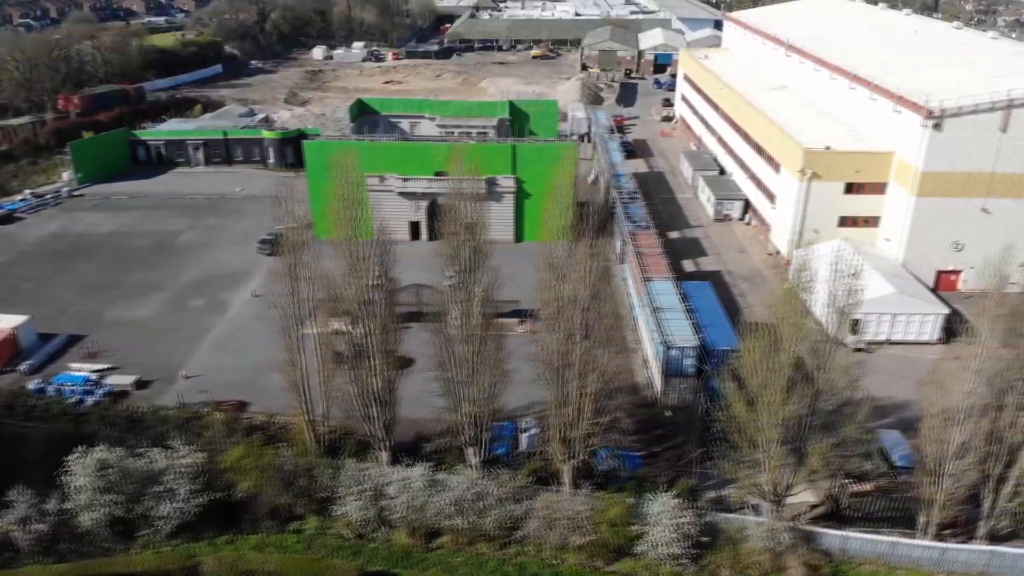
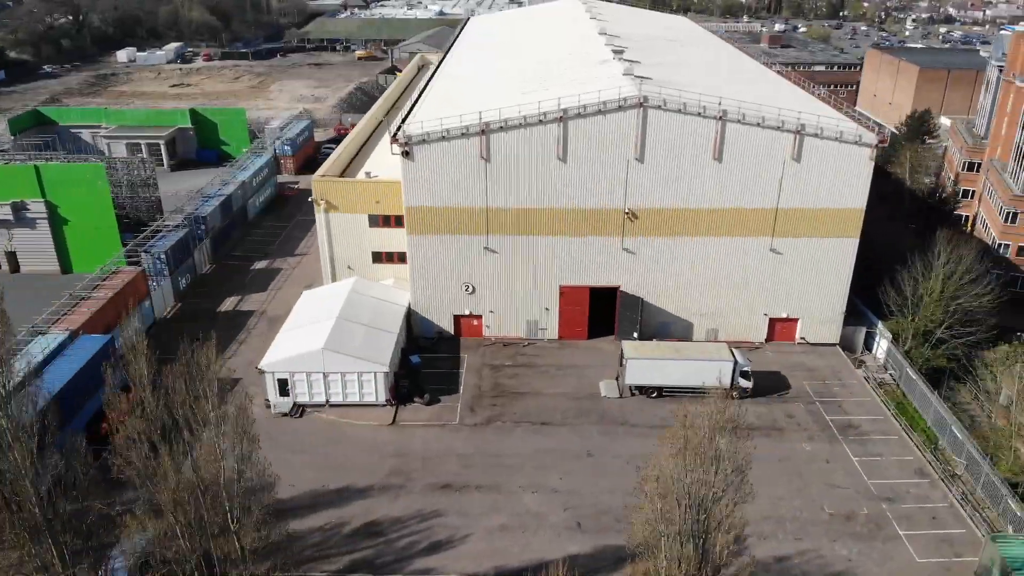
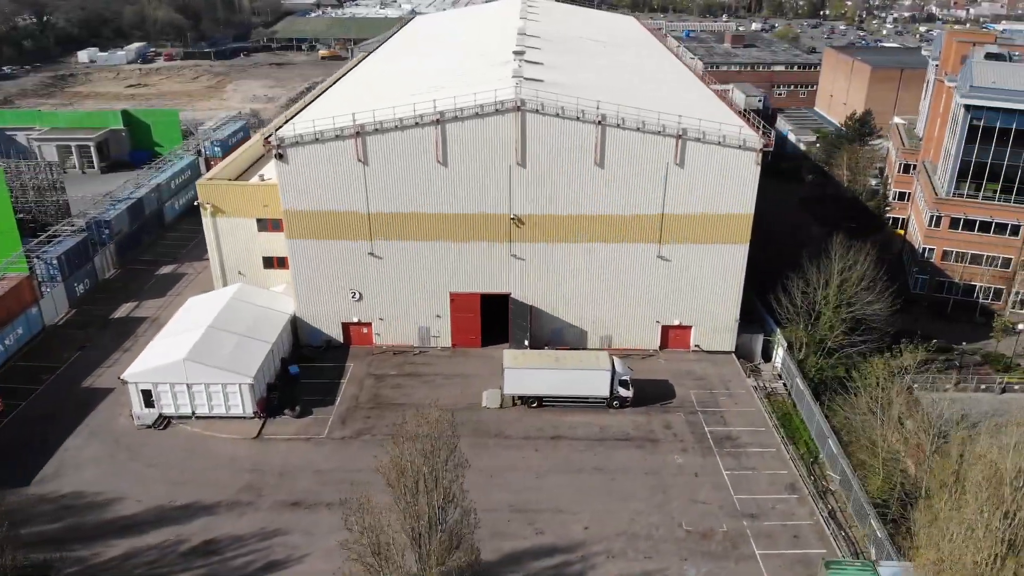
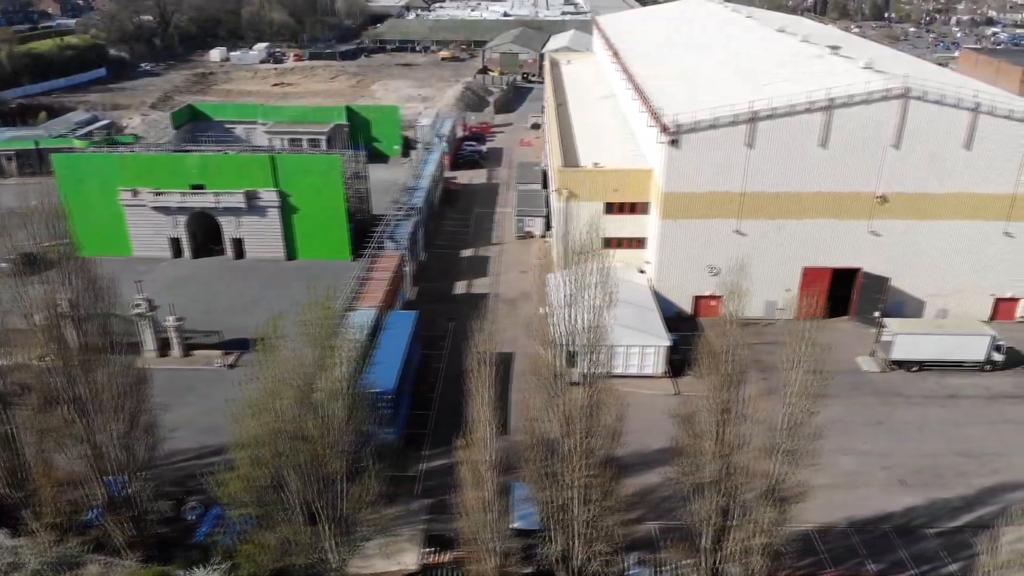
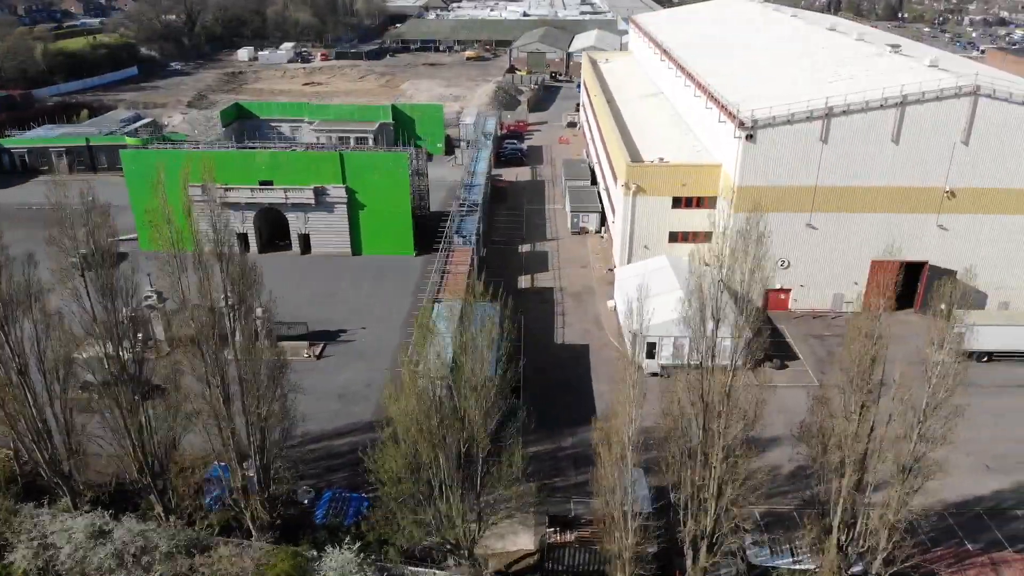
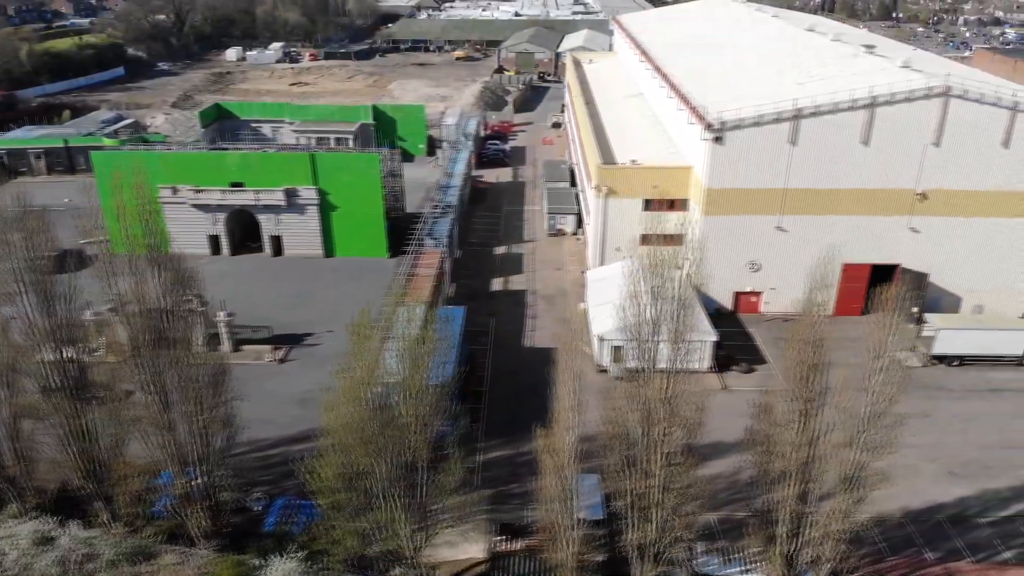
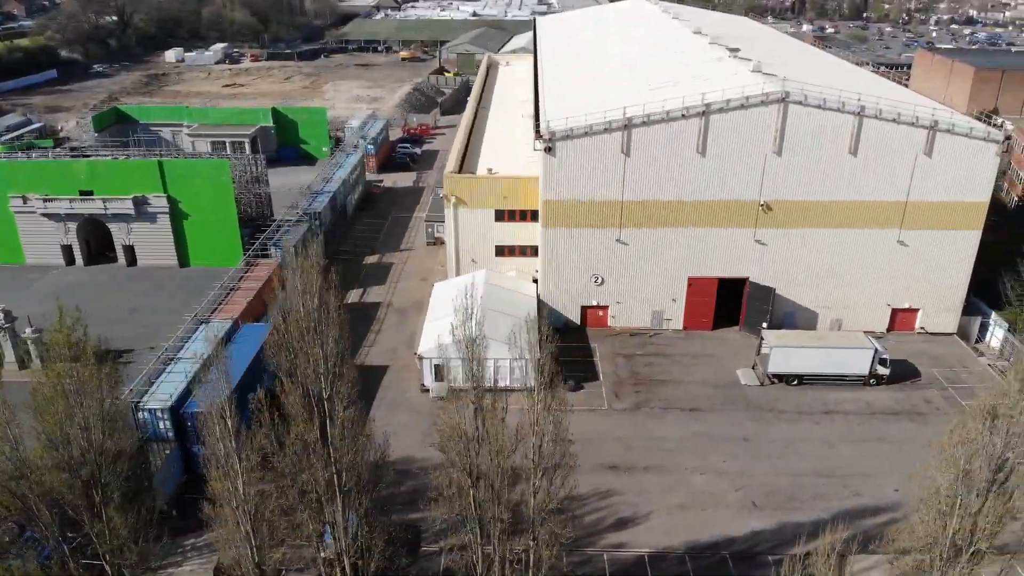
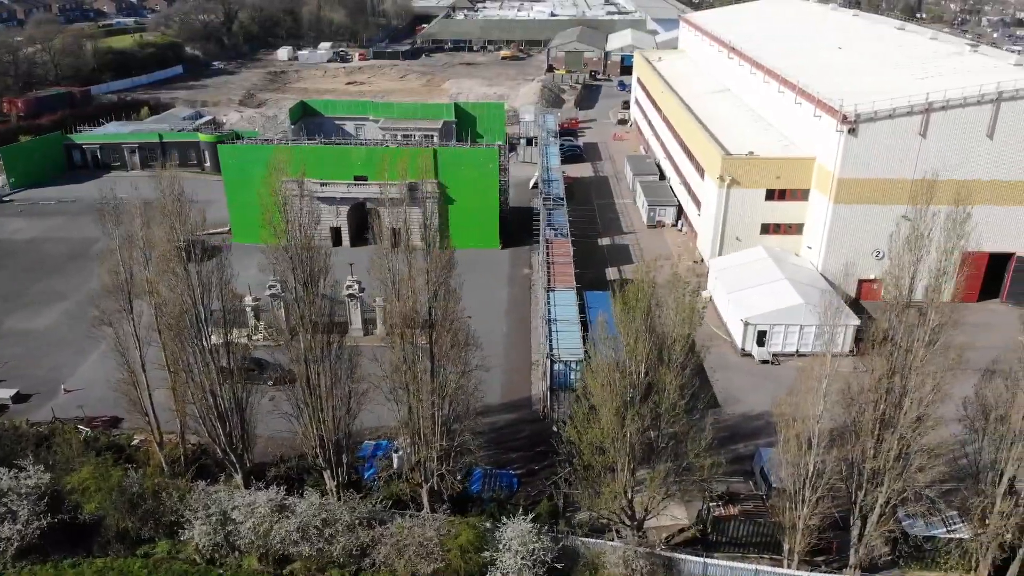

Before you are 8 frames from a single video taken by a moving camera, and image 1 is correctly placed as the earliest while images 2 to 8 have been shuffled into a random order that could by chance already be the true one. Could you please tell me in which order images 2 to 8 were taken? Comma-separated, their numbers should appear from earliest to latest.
8, 5, 6, 4, 7, 2, 3
